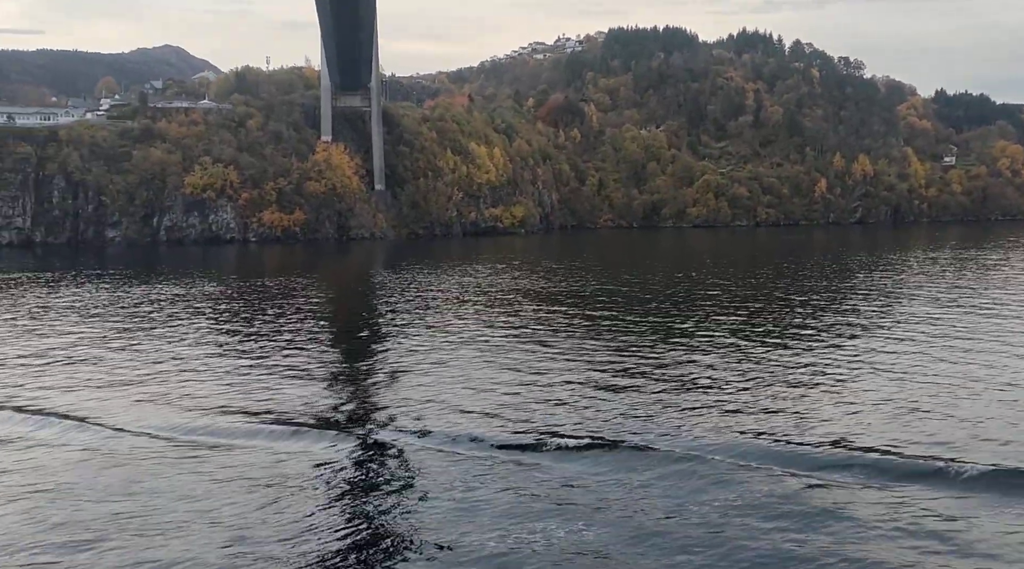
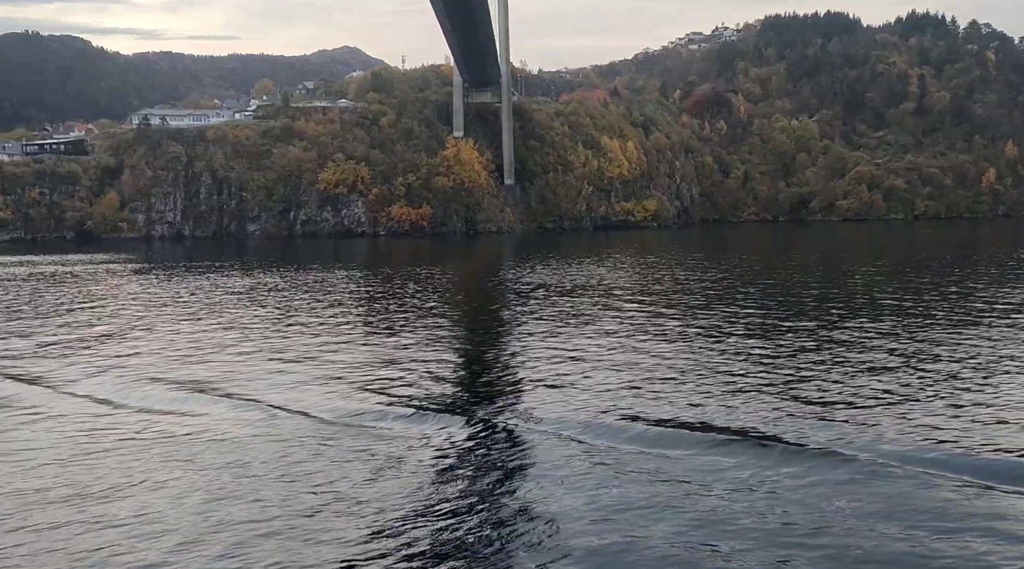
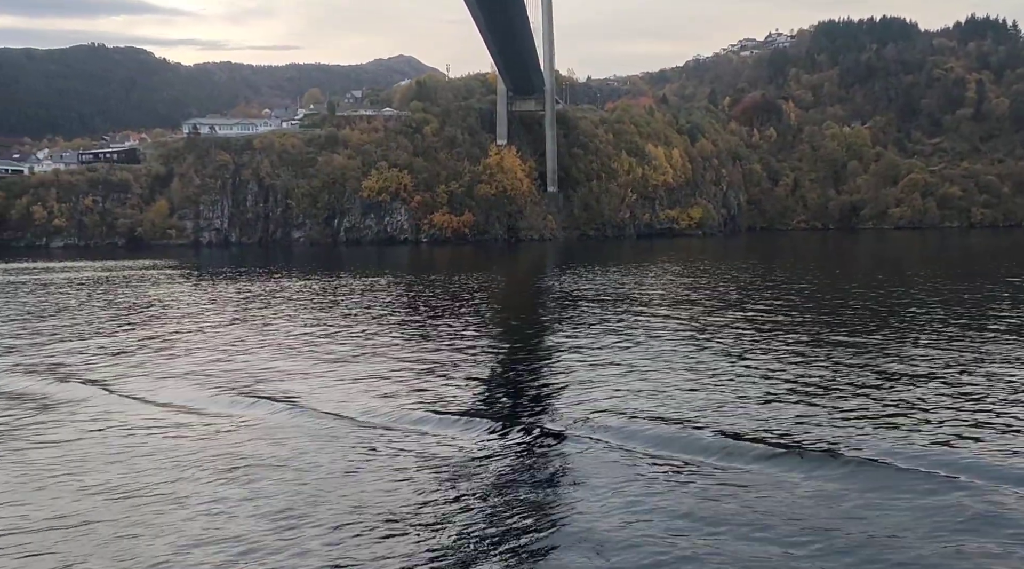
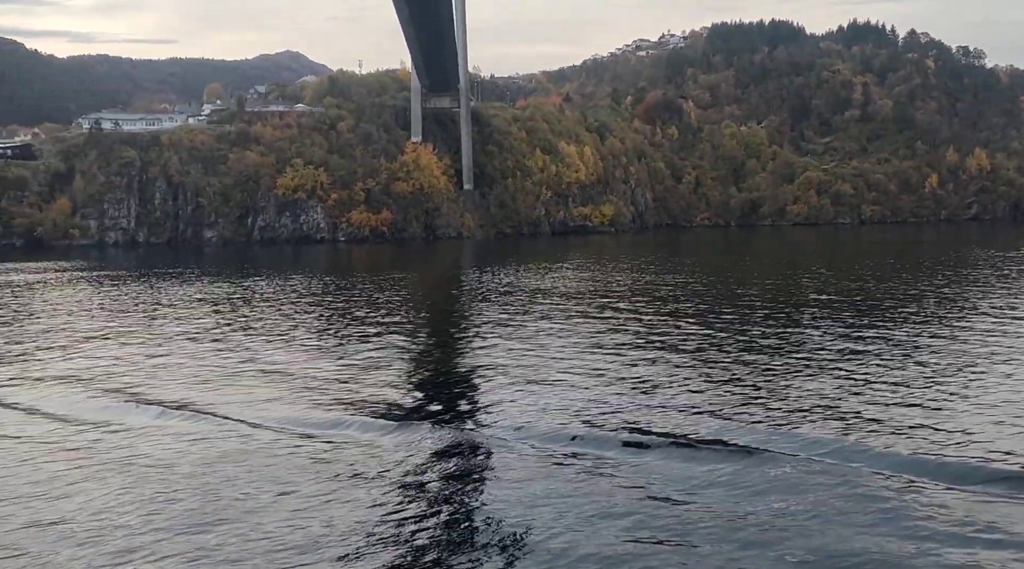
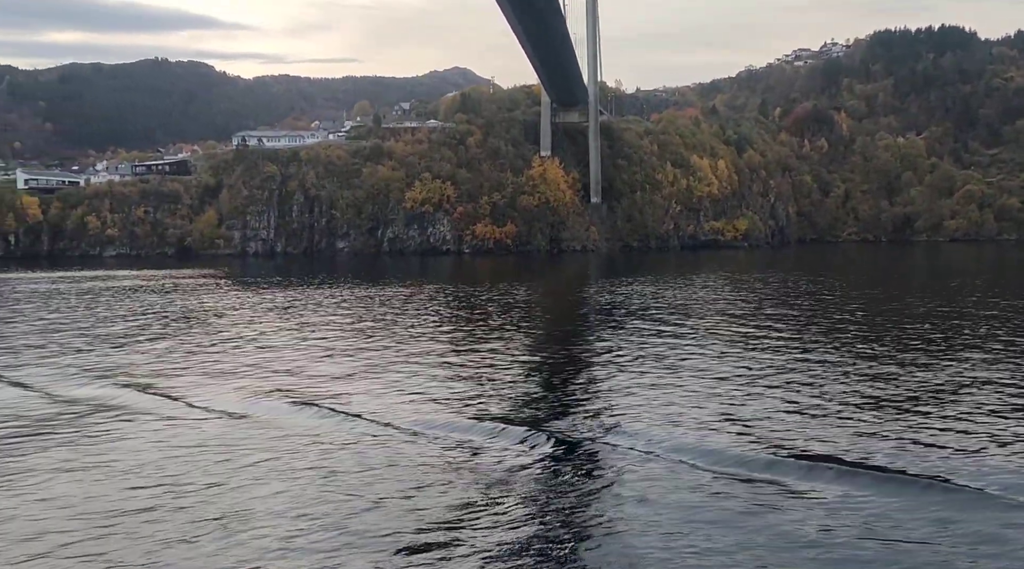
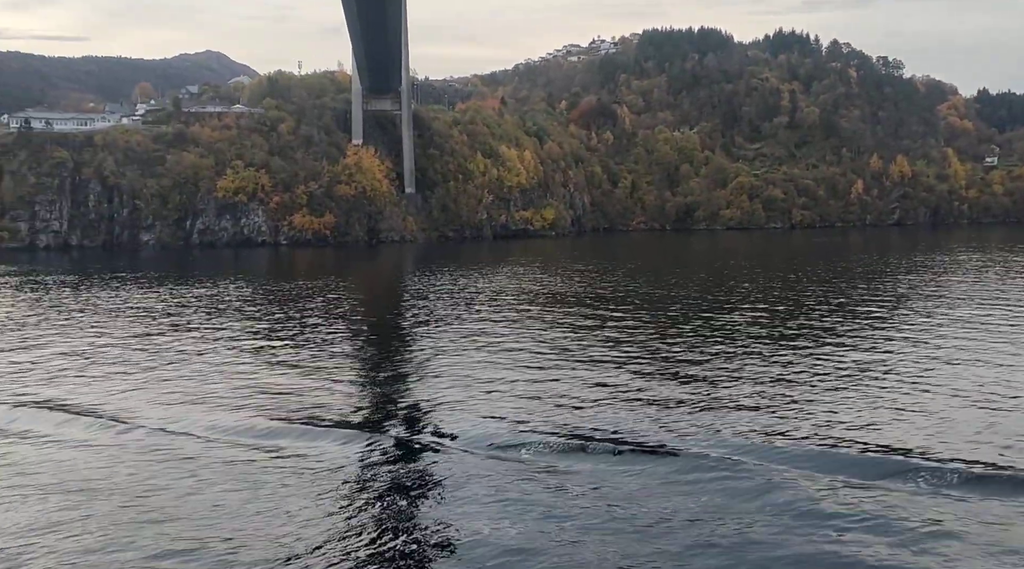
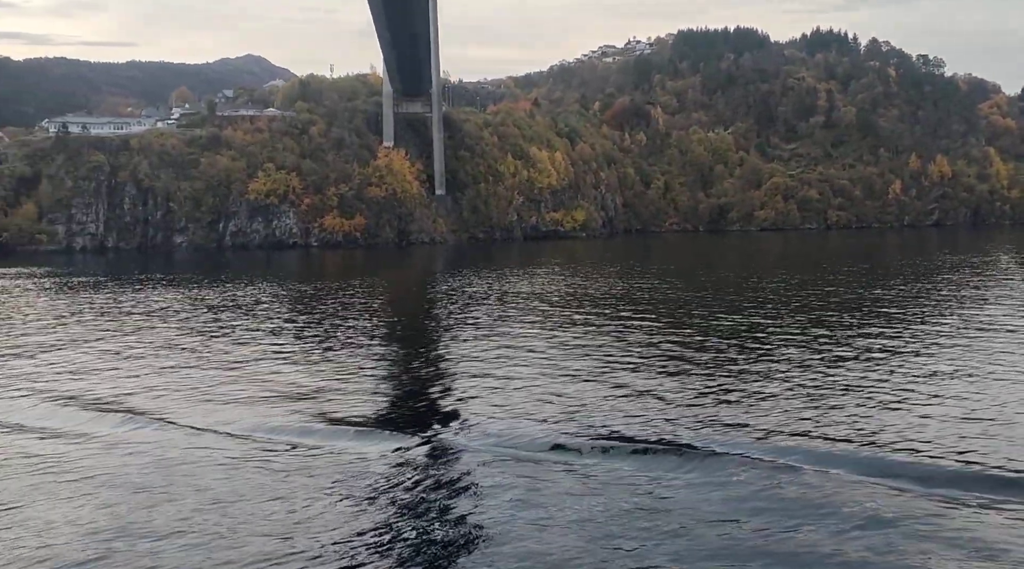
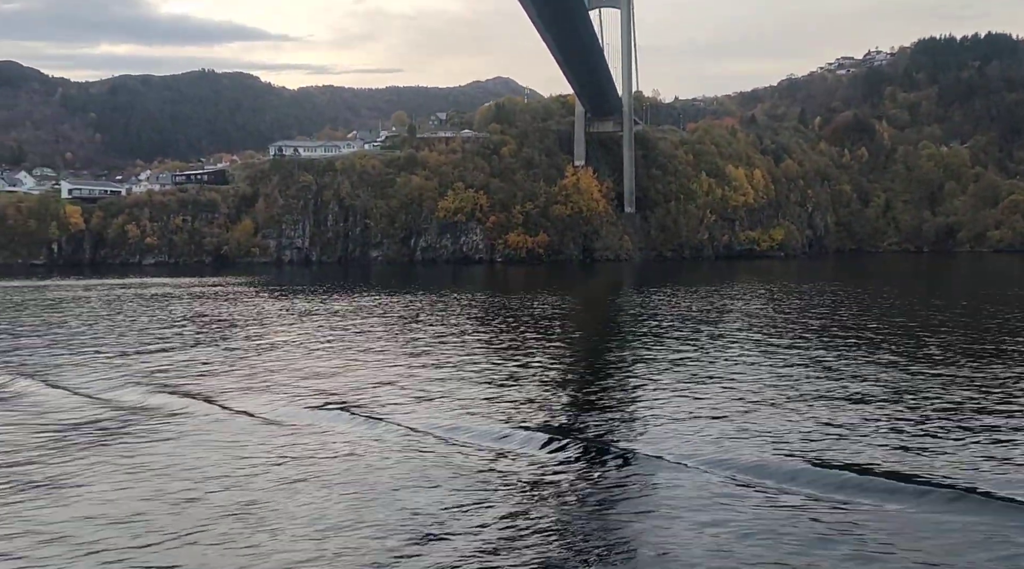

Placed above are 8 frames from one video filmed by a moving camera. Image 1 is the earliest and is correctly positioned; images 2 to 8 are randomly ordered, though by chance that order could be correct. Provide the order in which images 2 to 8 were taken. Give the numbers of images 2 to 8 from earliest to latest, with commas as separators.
6, 7, 4, 2, 3, 5, 8
